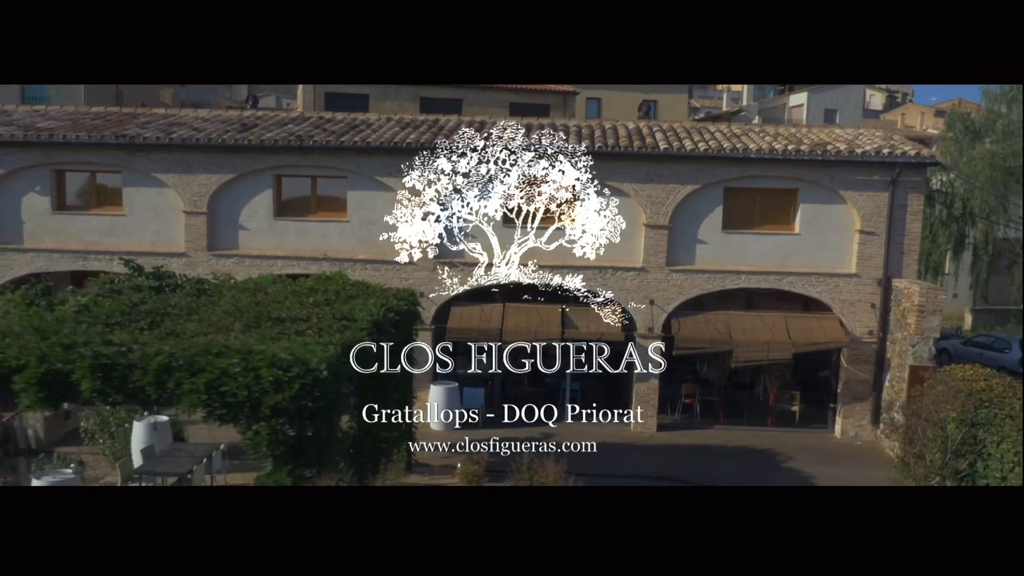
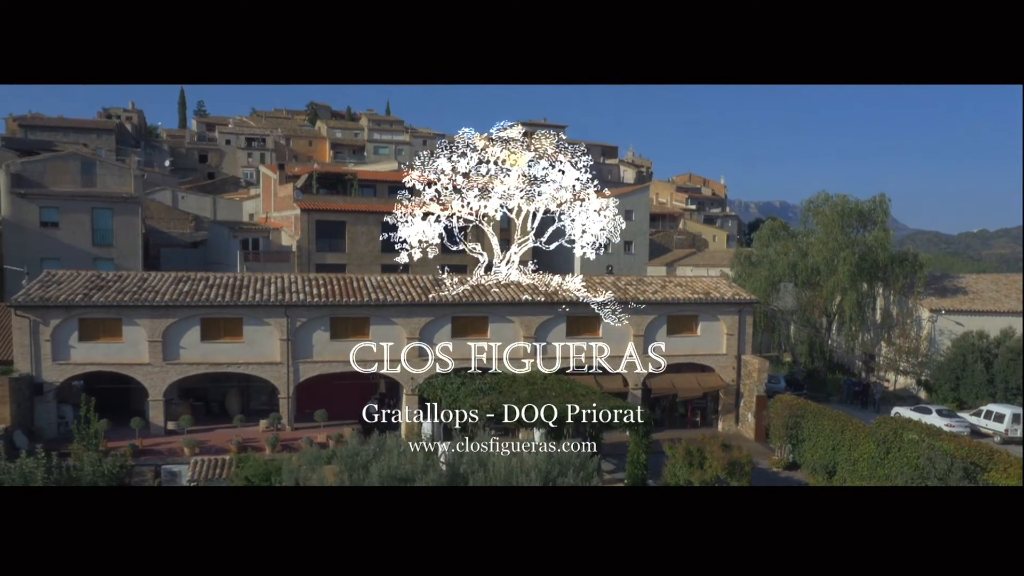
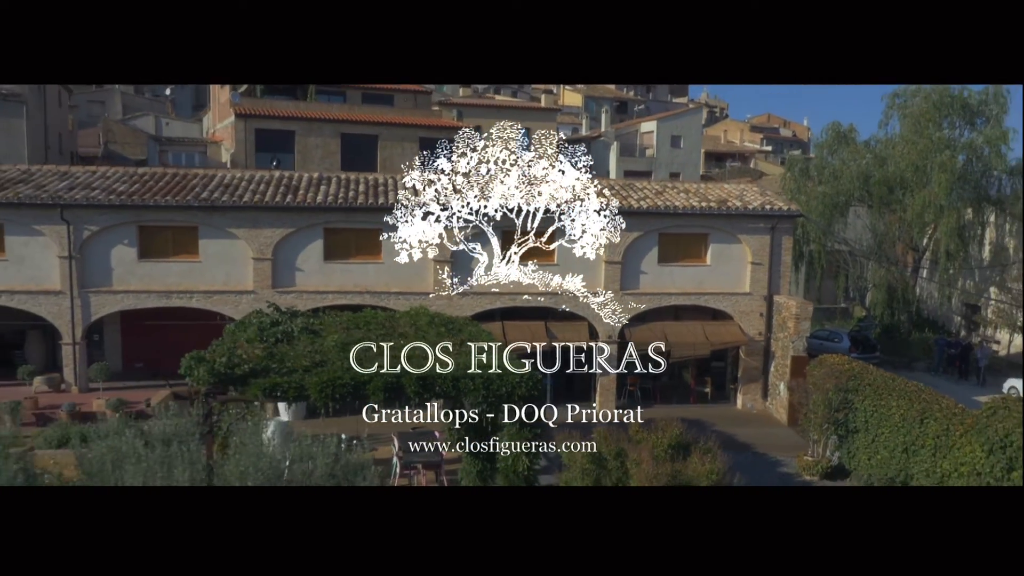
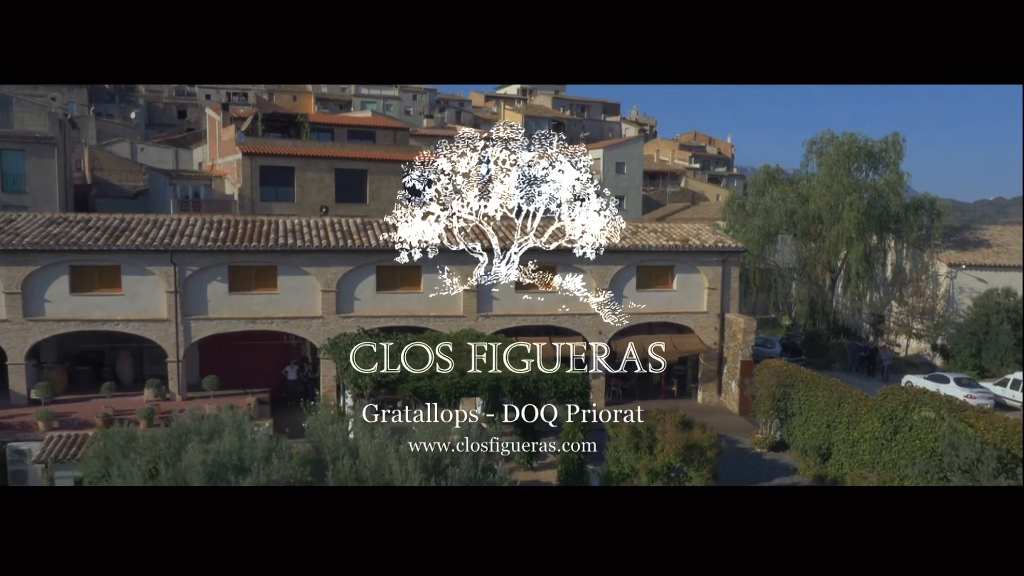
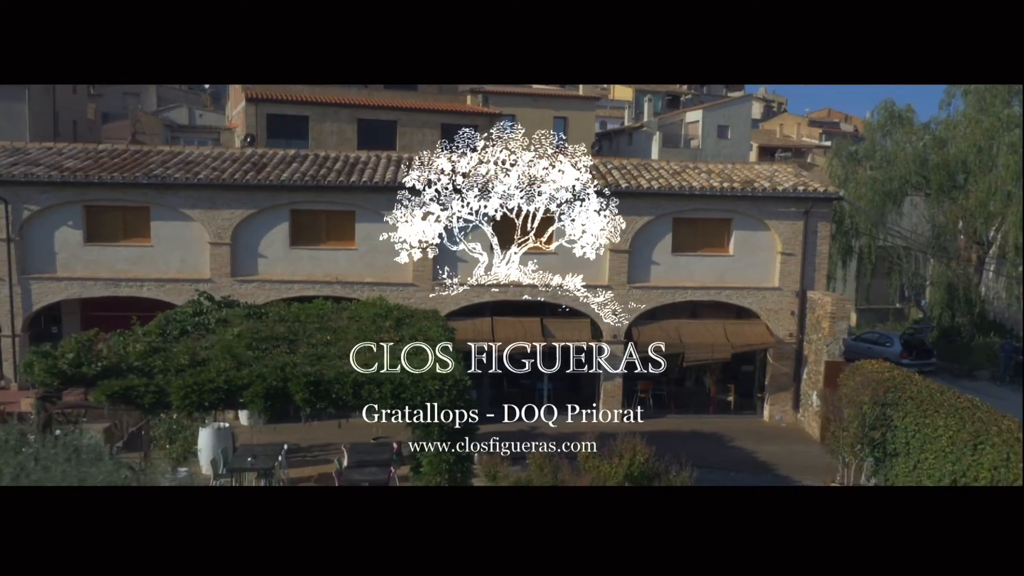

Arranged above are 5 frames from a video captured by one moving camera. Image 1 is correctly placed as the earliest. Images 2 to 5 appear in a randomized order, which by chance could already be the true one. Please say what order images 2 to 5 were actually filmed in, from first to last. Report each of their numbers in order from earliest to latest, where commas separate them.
5, 3, 4, 2
